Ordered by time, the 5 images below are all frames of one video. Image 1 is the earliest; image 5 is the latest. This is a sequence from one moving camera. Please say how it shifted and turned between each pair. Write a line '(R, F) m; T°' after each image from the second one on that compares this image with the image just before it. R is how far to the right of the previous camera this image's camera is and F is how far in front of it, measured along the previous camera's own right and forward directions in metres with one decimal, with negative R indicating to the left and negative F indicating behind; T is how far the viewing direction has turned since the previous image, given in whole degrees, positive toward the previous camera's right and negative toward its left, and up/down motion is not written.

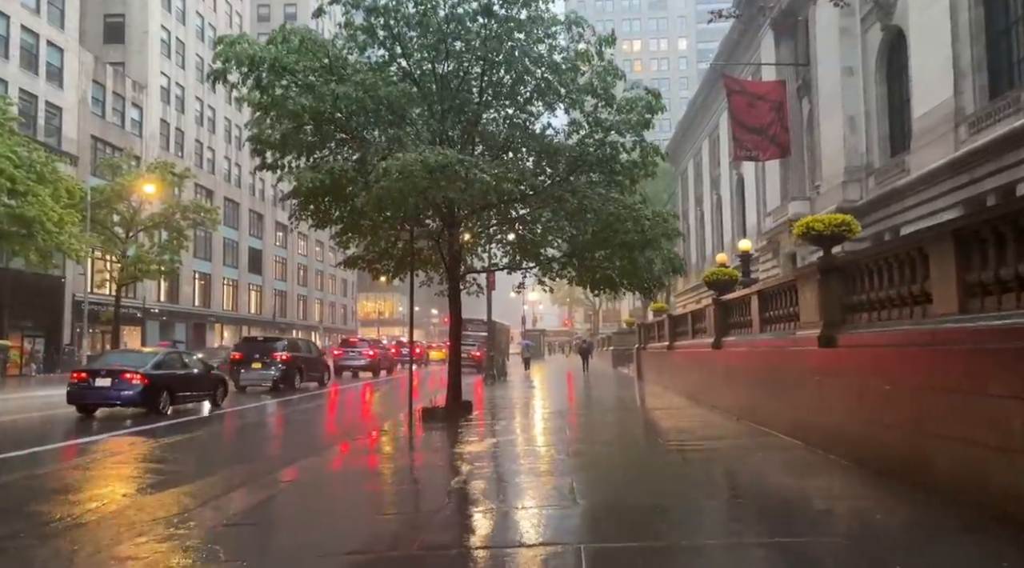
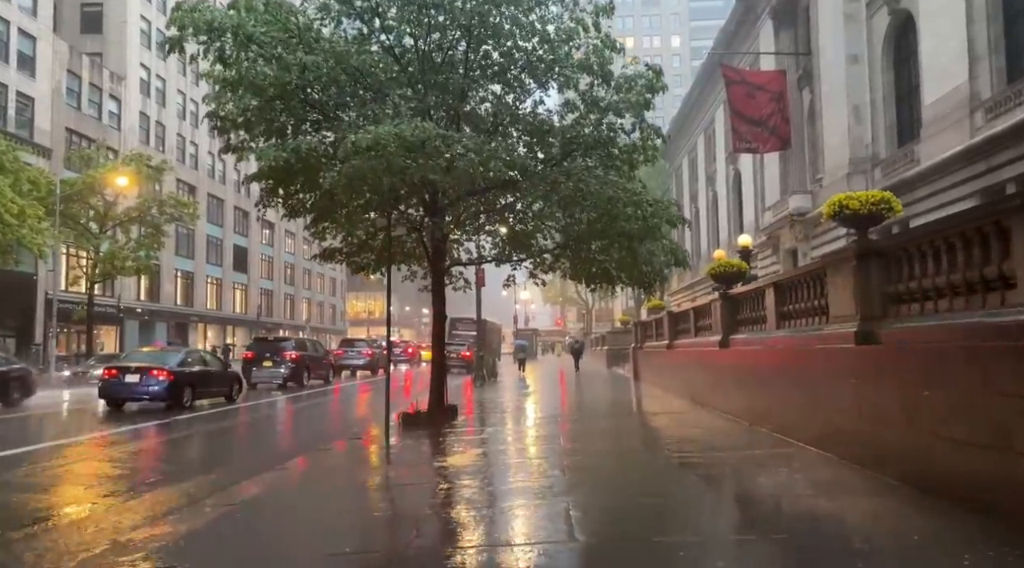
(+0.1, +1.2) m; +1°
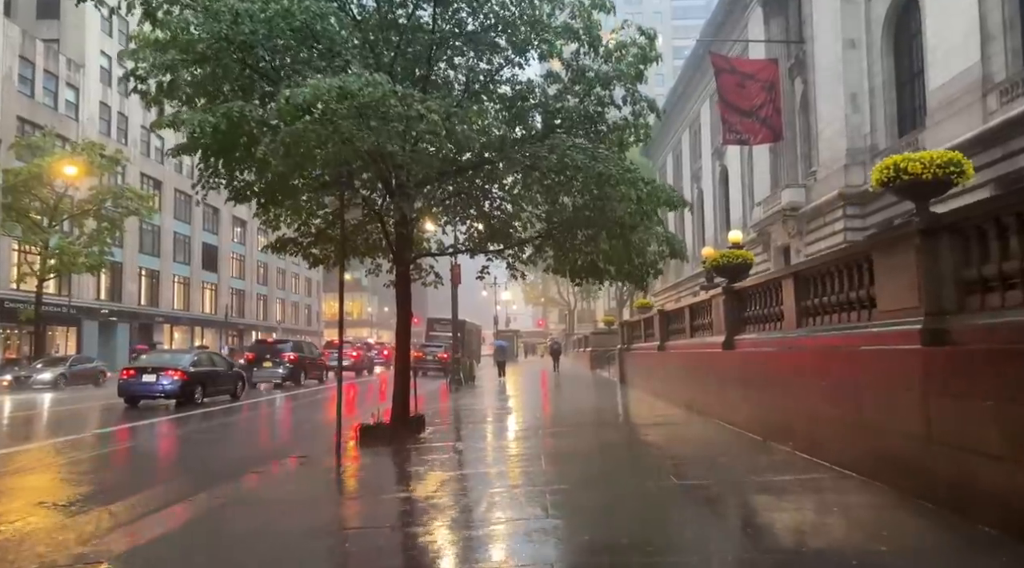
(+0.1, +1.7) m; +1°
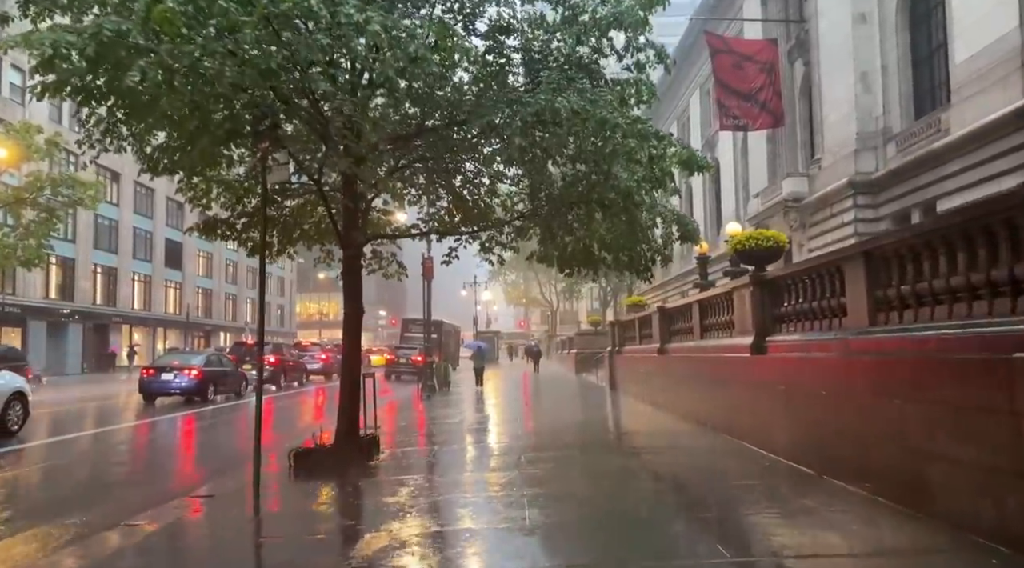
(+0.1, +2.3) m; +1°
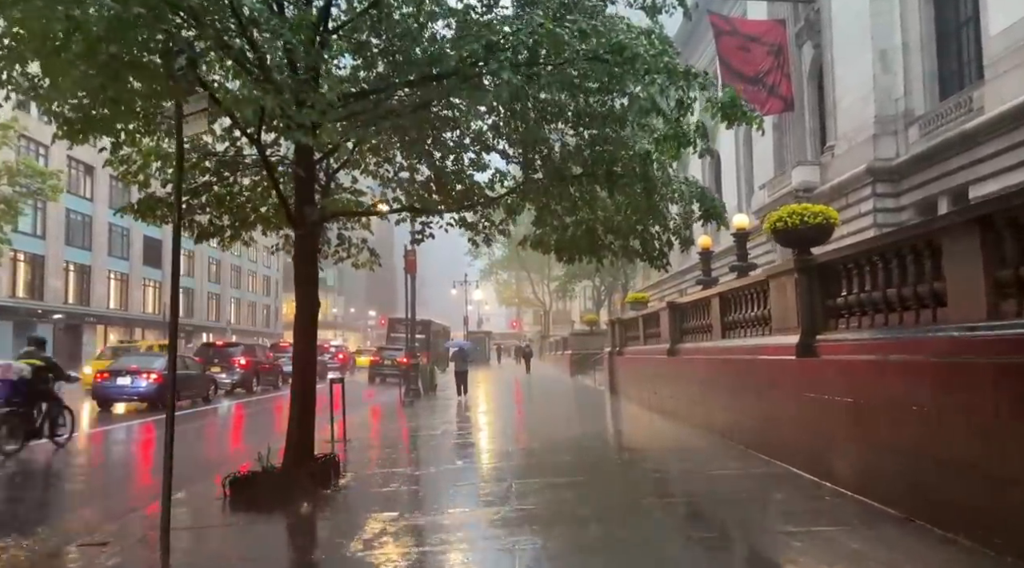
(0.0, +1.8) m; +1°
